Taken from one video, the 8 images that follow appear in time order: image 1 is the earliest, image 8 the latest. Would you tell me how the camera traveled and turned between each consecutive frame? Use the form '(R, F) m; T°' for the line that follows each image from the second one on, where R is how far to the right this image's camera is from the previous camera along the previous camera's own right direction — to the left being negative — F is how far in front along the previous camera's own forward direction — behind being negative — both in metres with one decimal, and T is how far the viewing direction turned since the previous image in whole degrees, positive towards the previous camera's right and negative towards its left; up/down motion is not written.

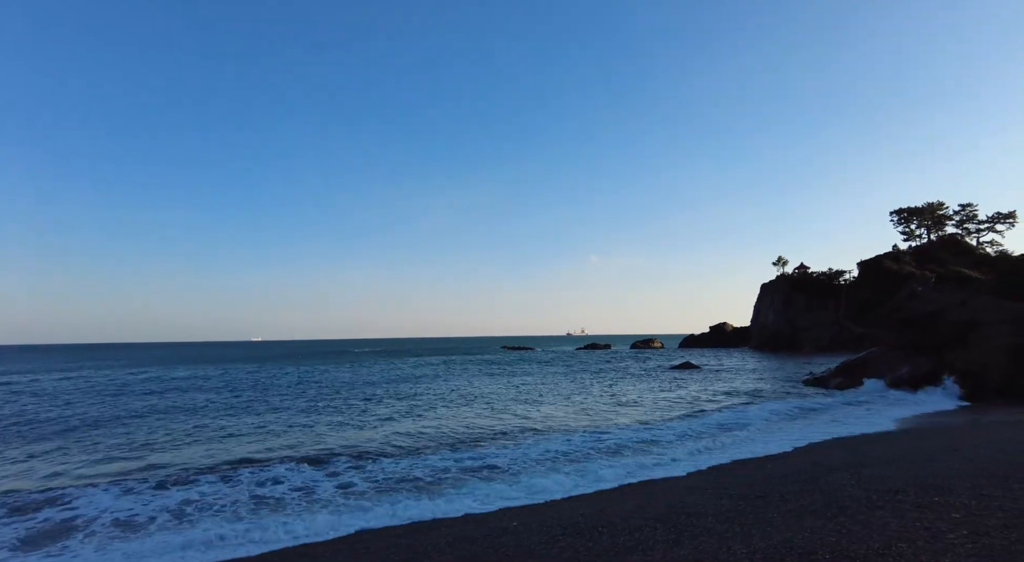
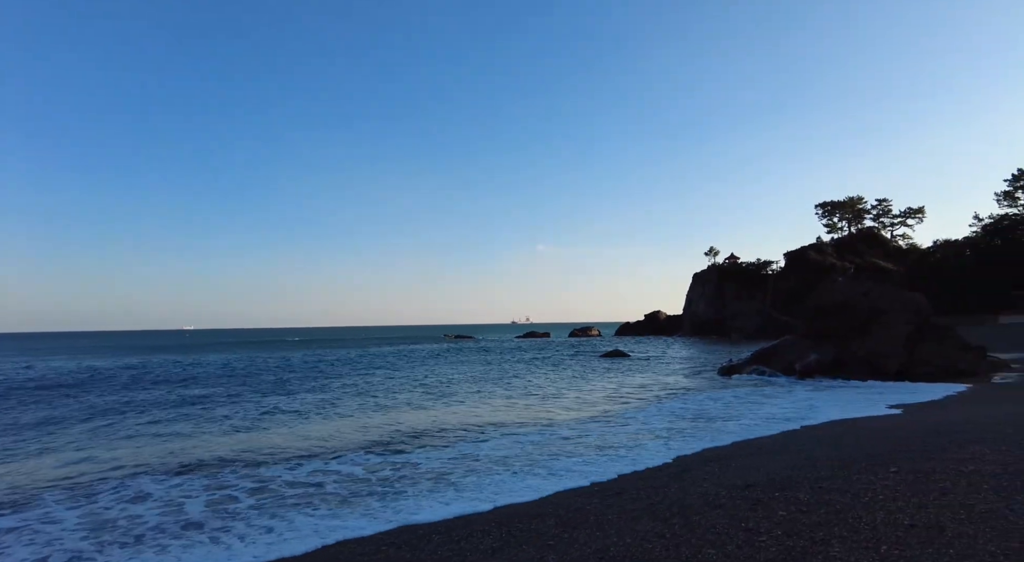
(+1.0, +0.2) m; +5°
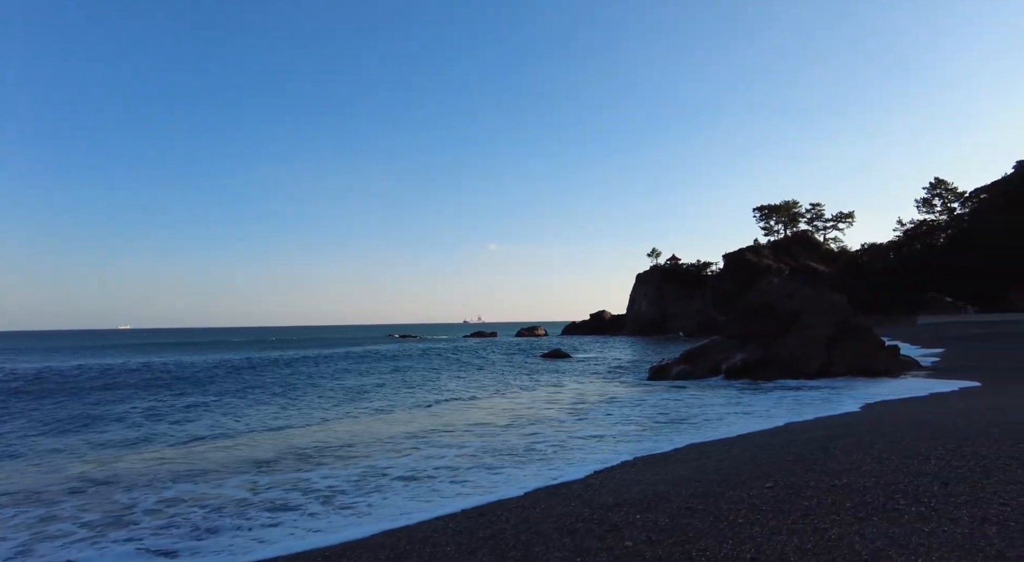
(+1.0, +0.6) m; +5°
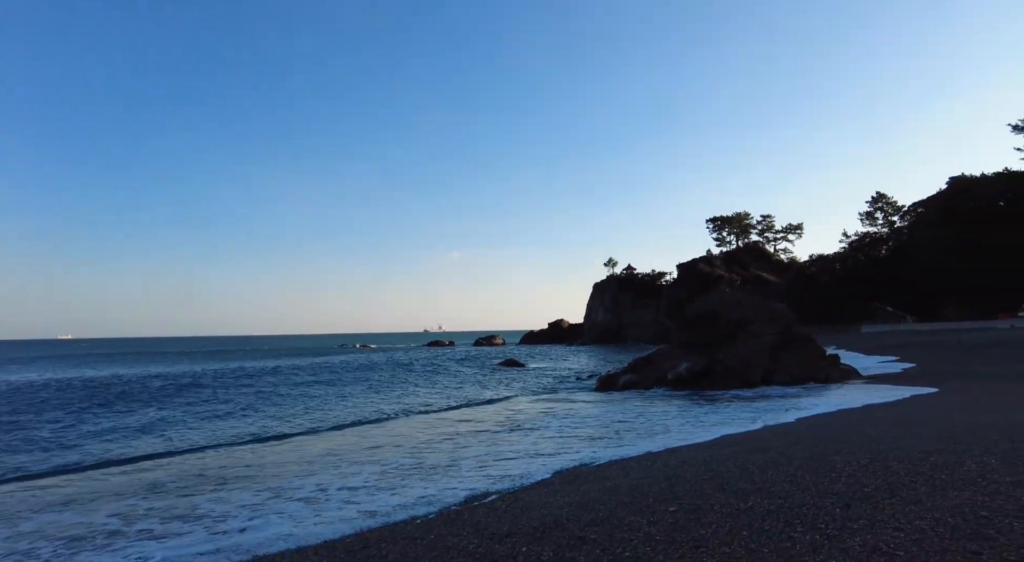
(+0.7, +0.5) m; +4°
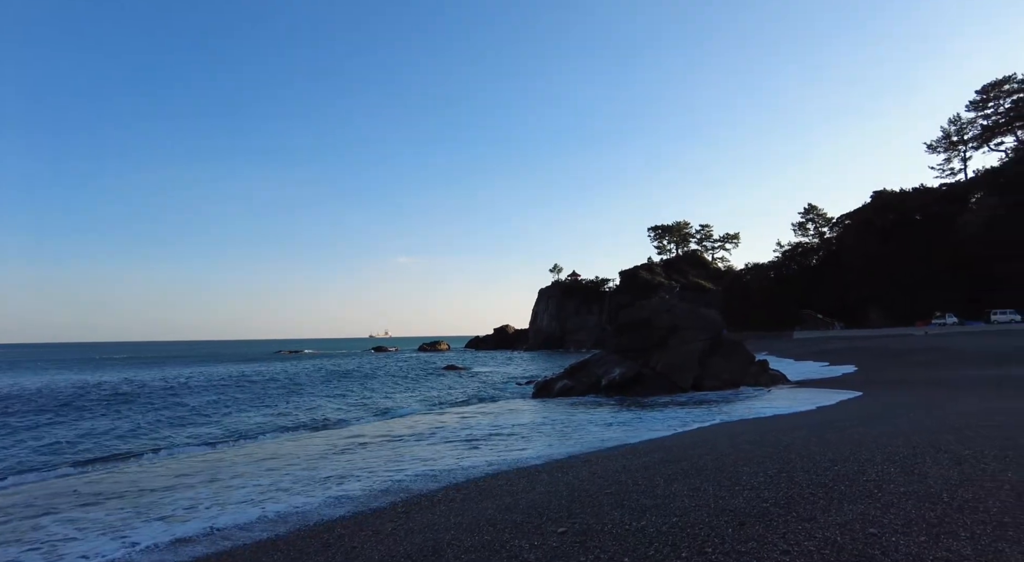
(+0.7, +0.5) m; +5°
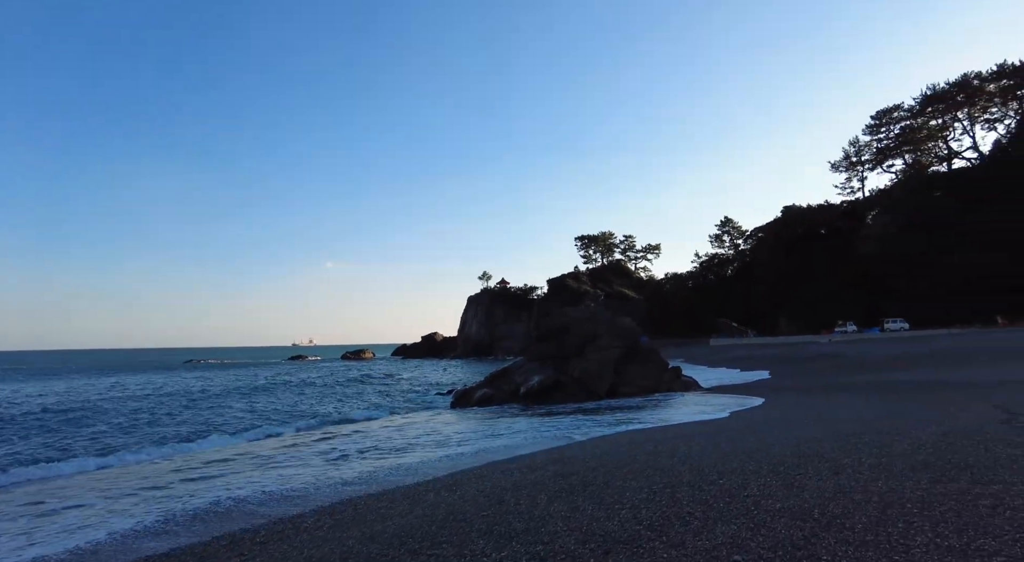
(+0.7, +0.5) m; +7°
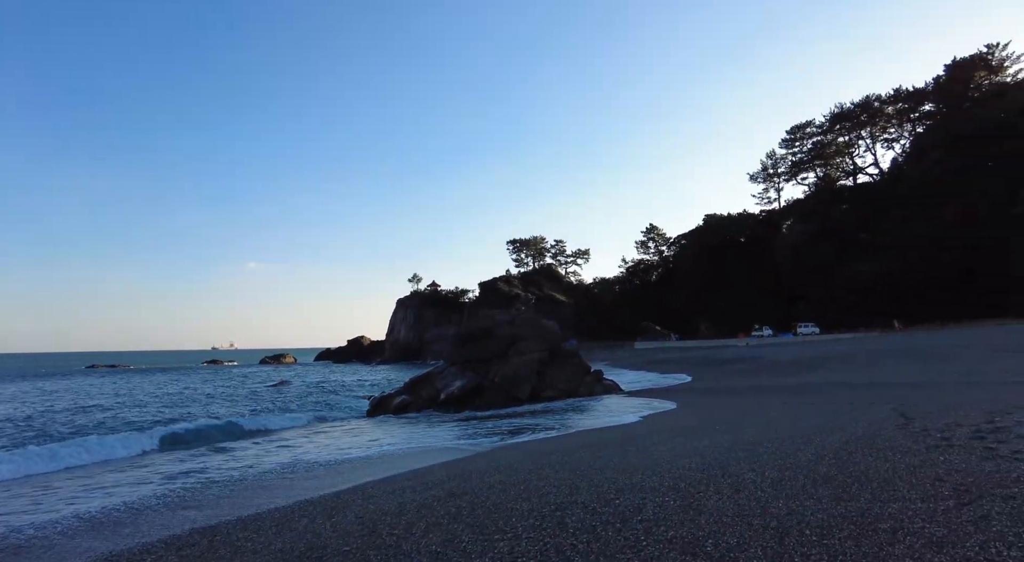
(+0.6, +0.8) m; +6°
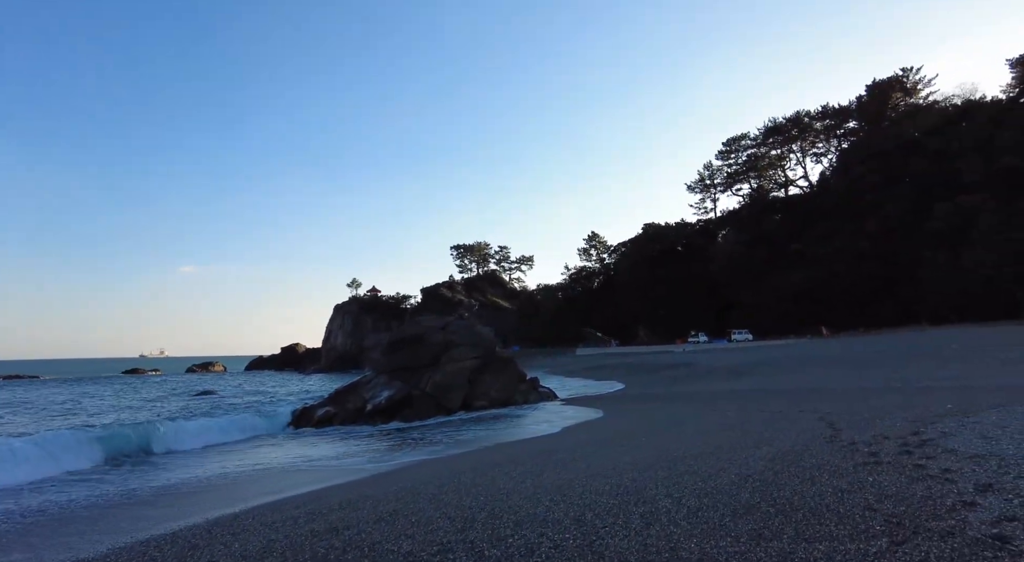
(+0.6, +0.9) m; +5°
